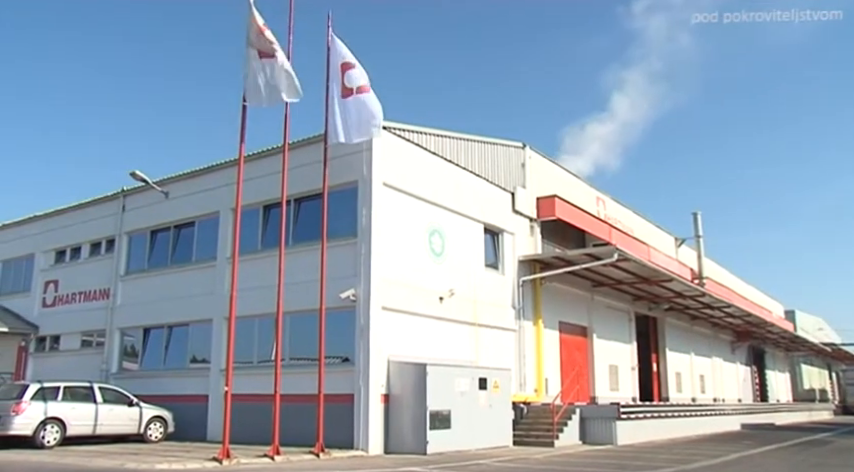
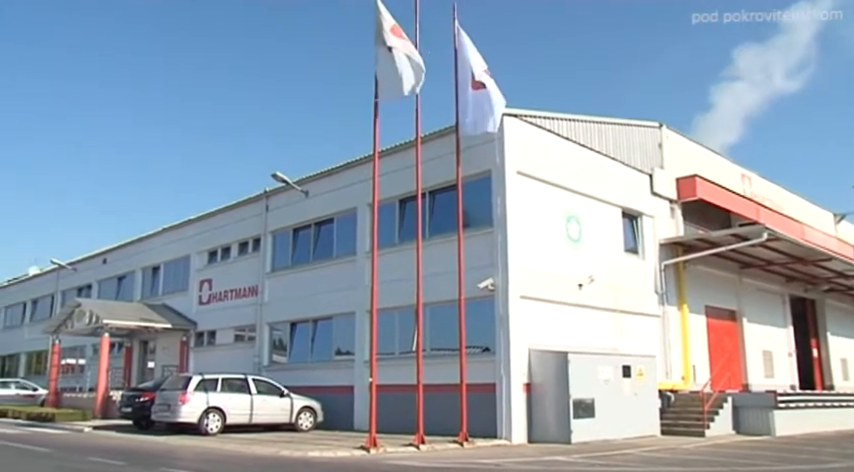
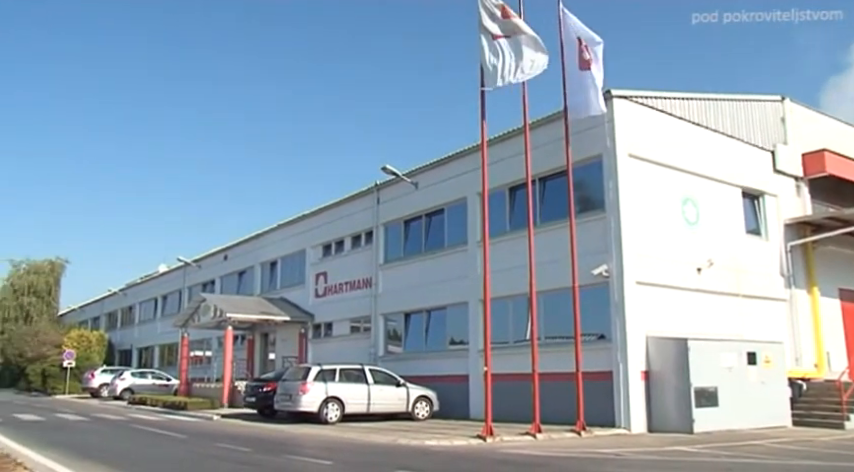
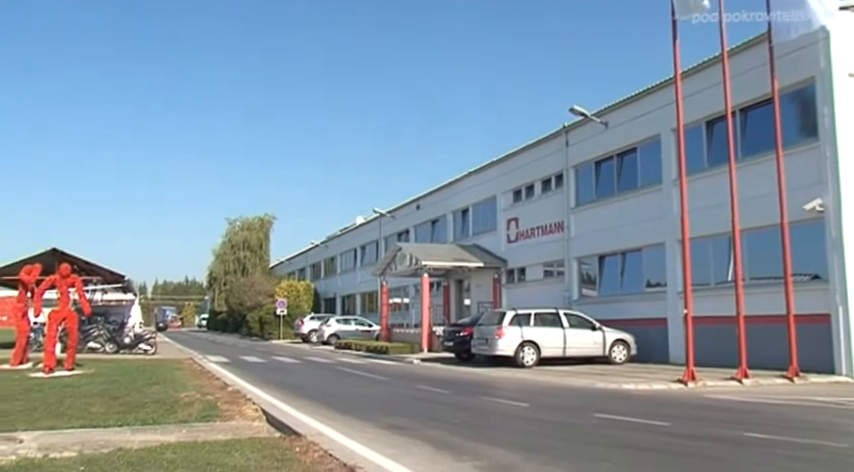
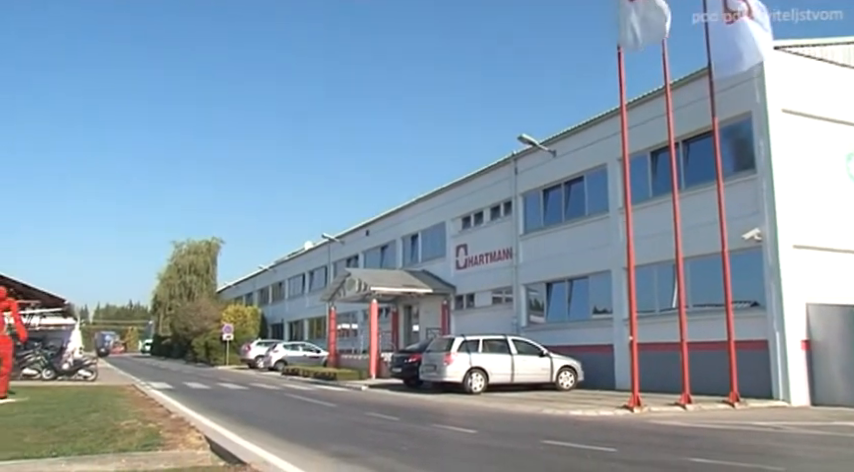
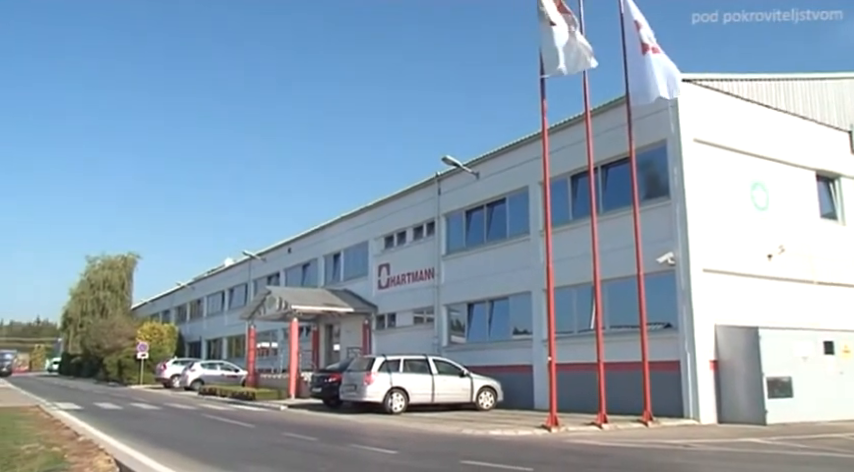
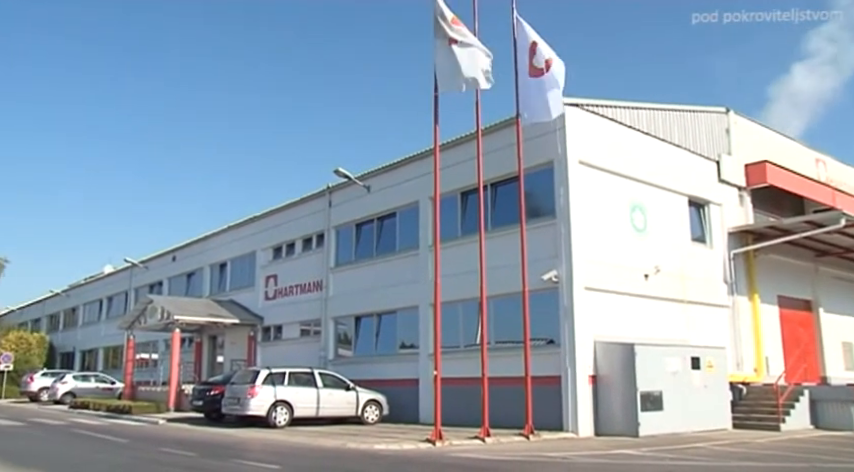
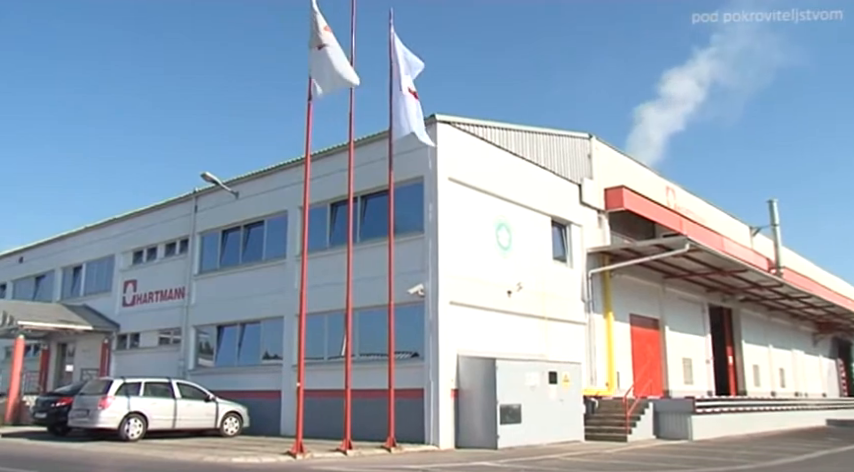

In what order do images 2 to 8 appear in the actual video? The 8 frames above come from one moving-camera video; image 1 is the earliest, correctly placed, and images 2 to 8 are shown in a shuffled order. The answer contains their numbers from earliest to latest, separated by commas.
8, 2, 7, 3, 6, 5, 4
